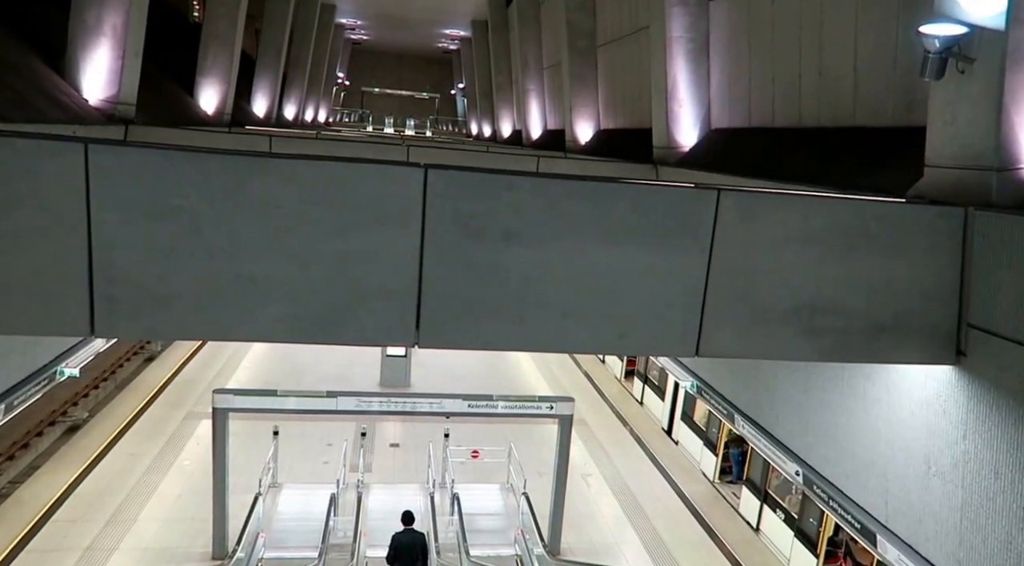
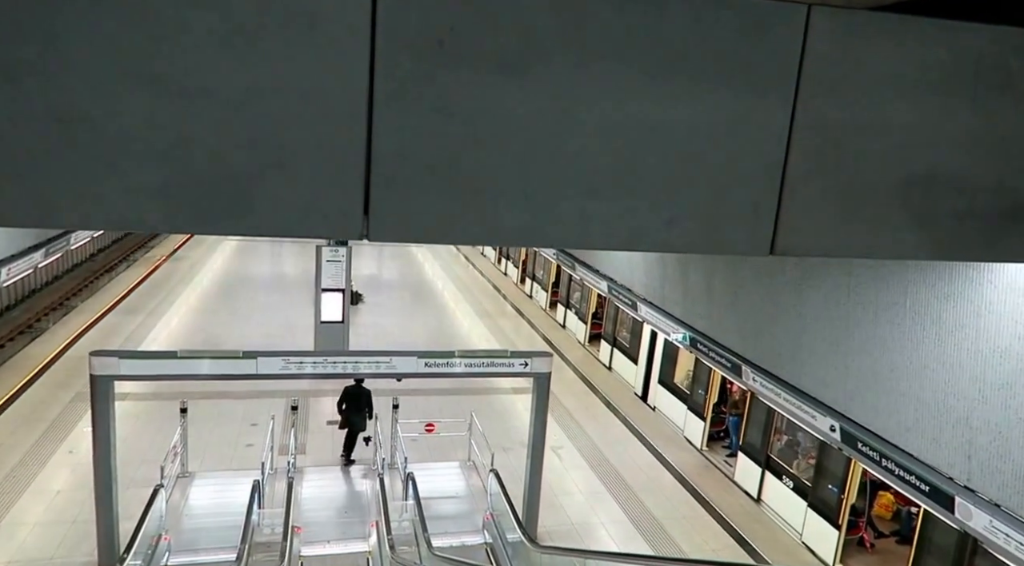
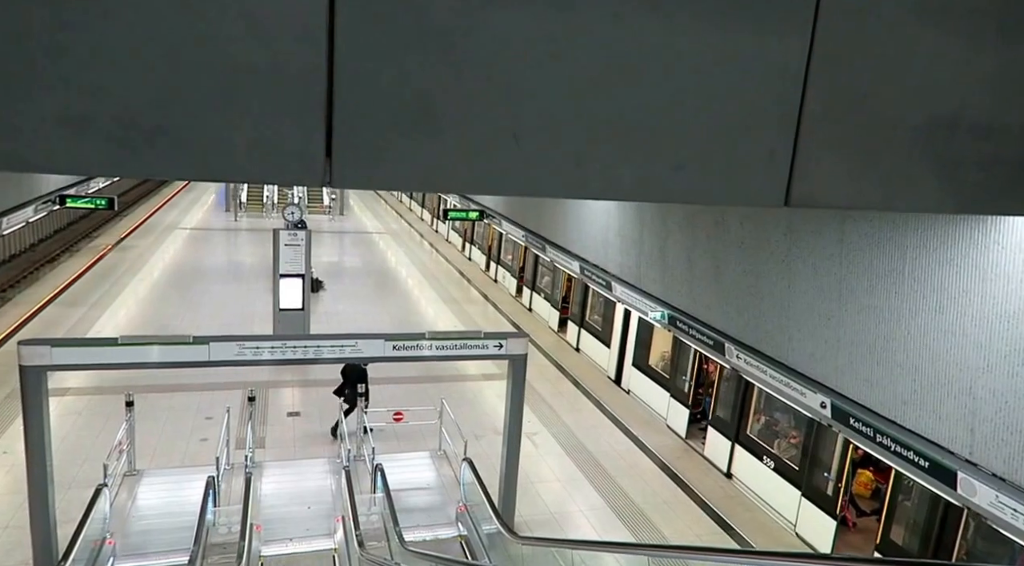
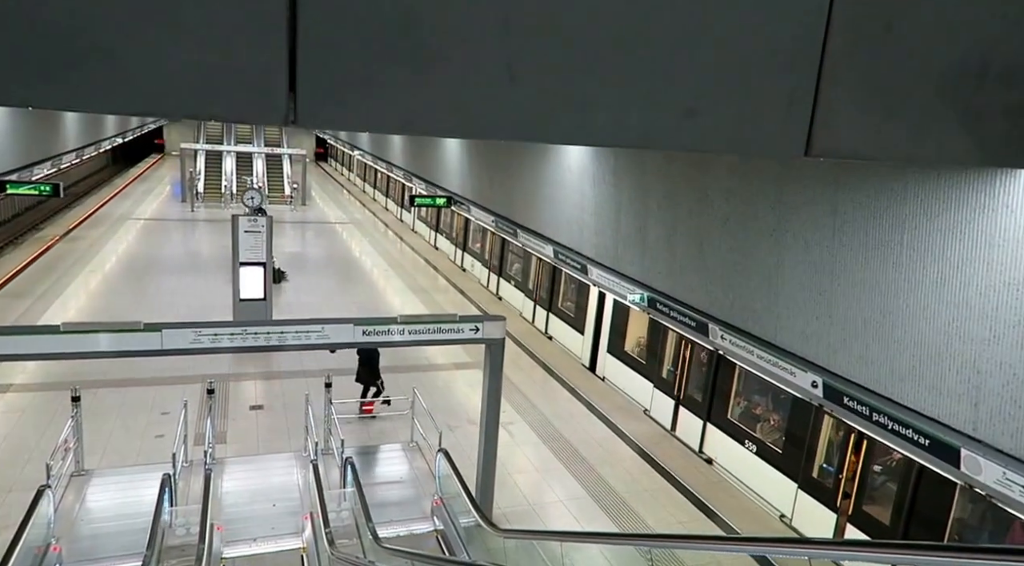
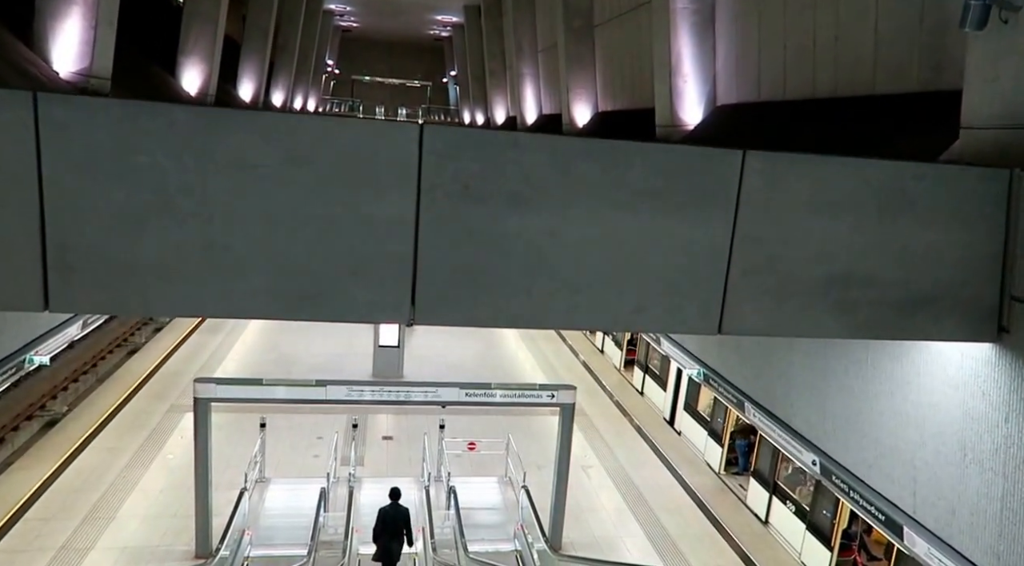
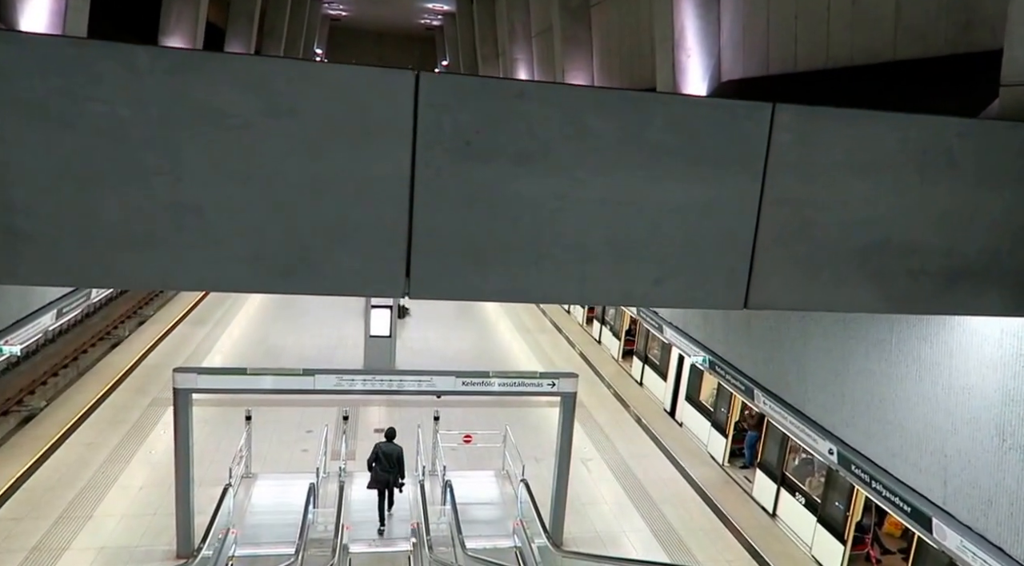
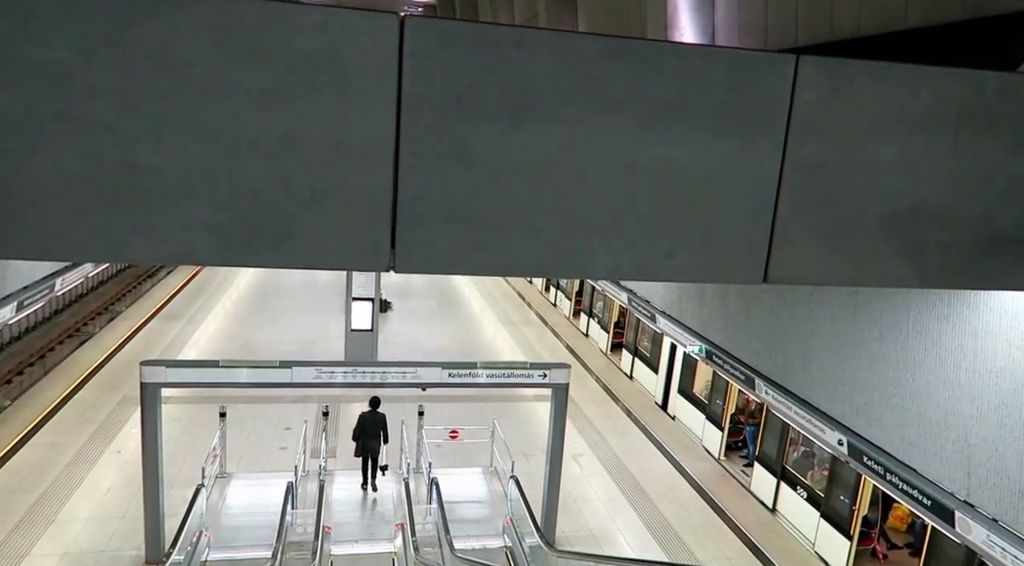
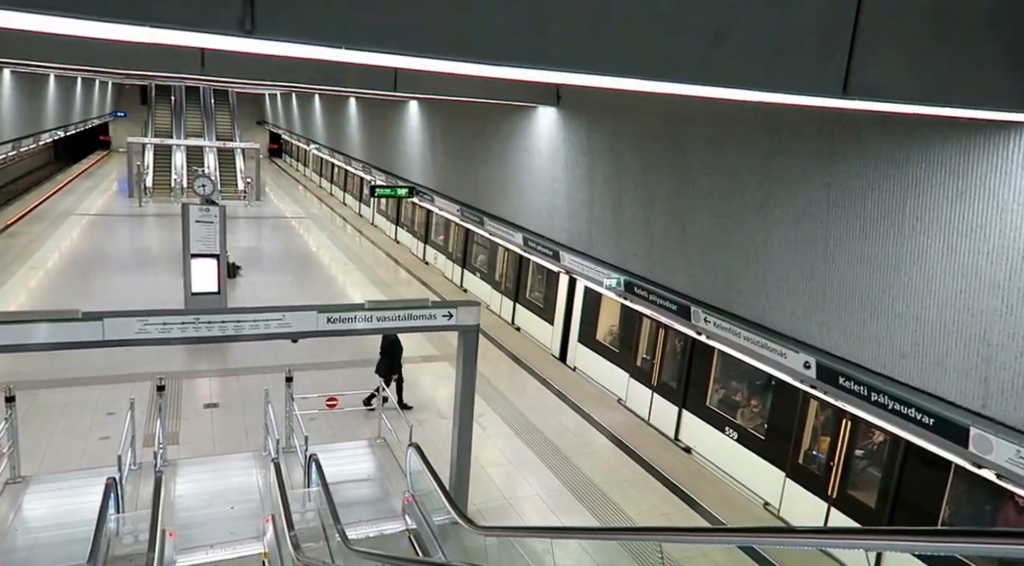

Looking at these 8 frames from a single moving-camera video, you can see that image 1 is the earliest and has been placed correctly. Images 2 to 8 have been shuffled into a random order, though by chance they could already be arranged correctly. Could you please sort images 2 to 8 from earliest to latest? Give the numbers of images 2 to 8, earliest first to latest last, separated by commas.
5, 6, 7, 2, 3, 4, 8
